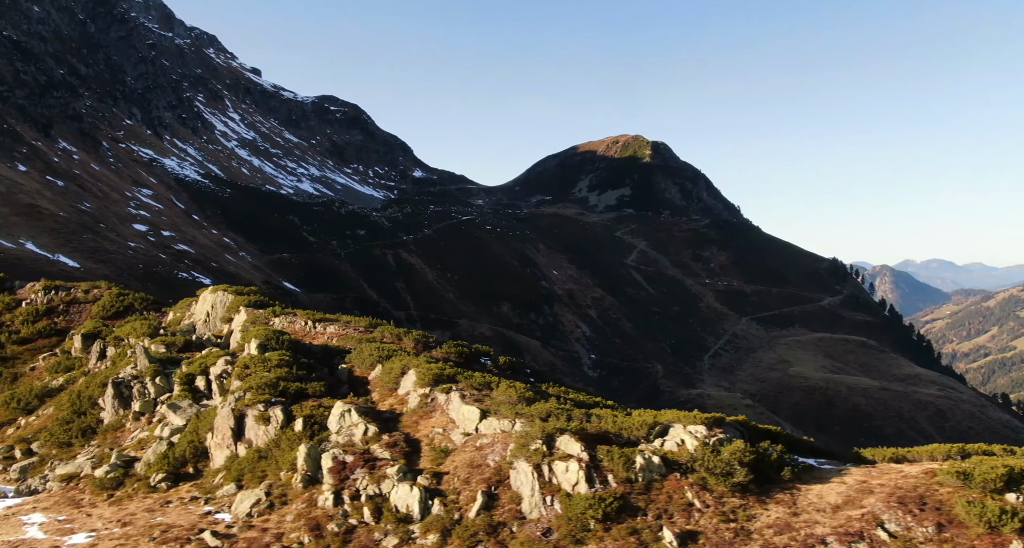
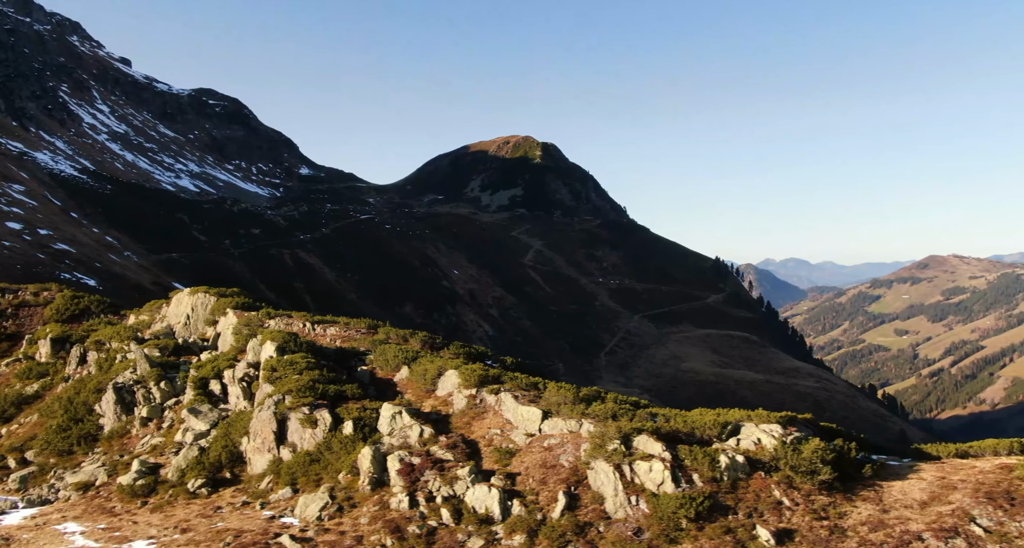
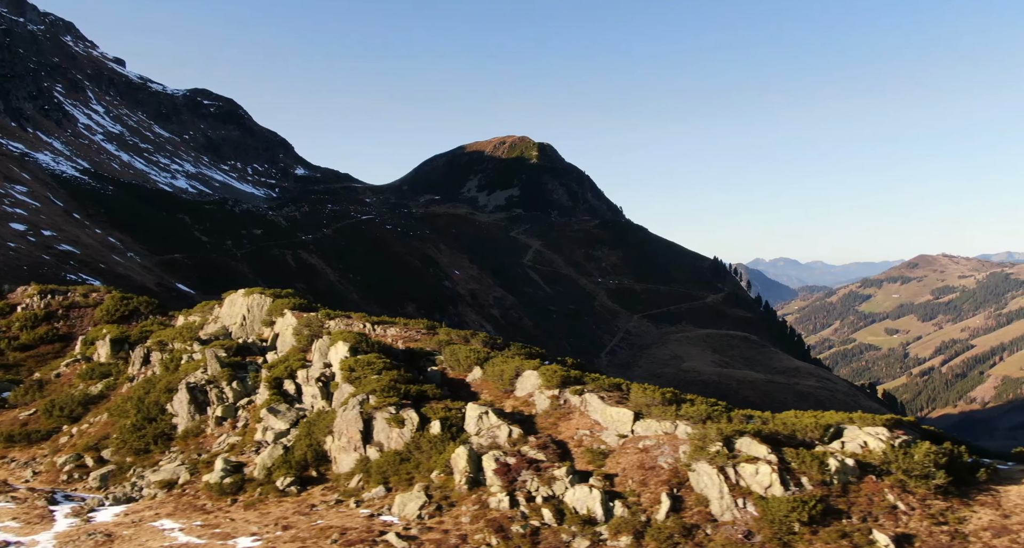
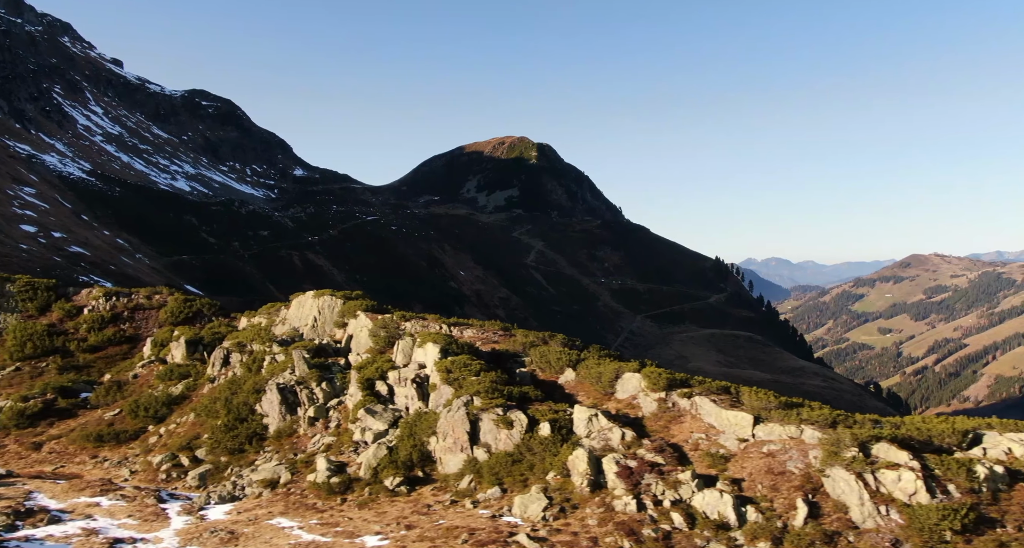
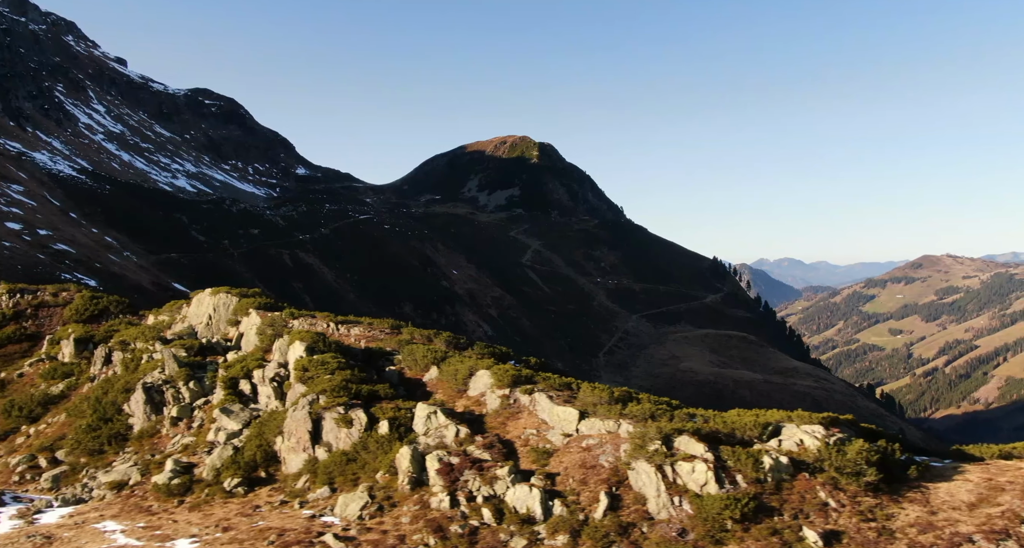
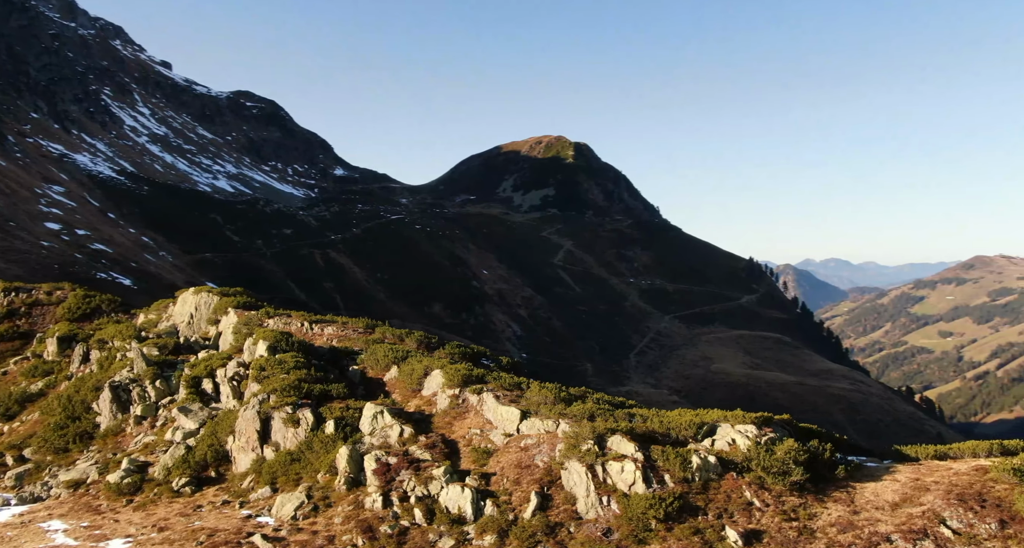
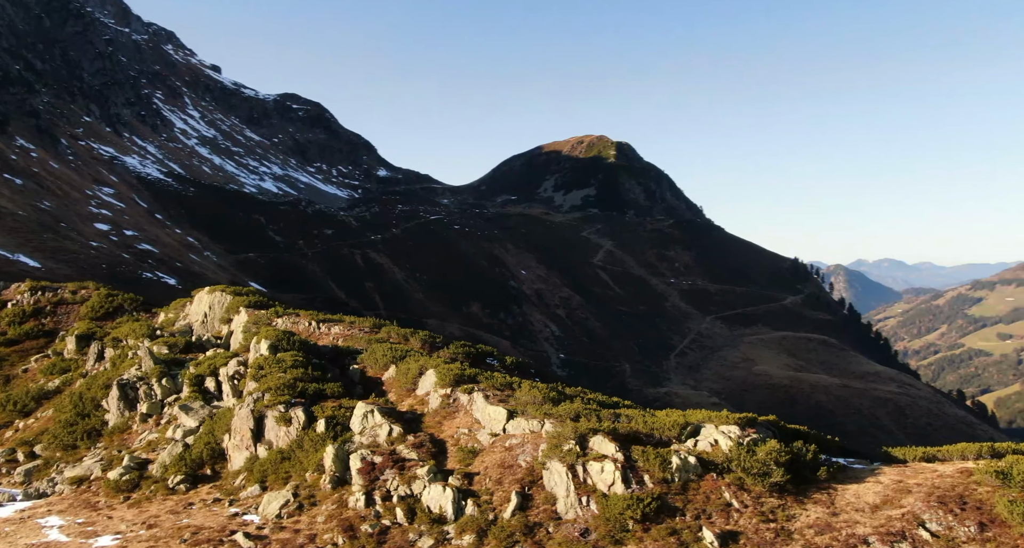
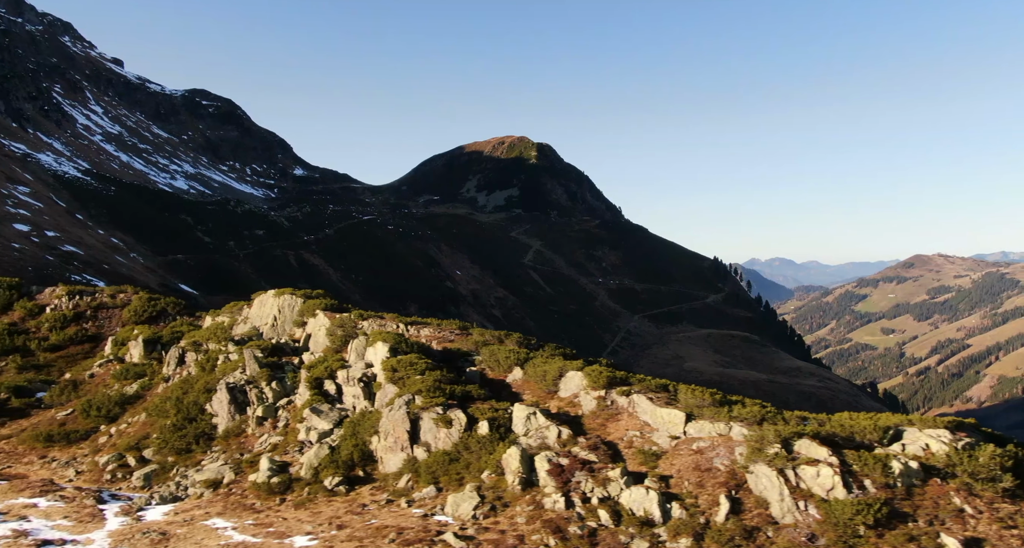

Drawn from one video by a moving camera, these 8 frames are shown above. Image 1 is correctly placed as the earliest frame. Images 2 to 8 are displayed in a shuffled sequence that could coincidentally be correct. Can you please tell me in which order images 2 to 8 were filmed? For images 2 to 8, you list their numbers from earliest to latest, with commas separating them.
7, 6, 2, 5, 3, 8, 4
